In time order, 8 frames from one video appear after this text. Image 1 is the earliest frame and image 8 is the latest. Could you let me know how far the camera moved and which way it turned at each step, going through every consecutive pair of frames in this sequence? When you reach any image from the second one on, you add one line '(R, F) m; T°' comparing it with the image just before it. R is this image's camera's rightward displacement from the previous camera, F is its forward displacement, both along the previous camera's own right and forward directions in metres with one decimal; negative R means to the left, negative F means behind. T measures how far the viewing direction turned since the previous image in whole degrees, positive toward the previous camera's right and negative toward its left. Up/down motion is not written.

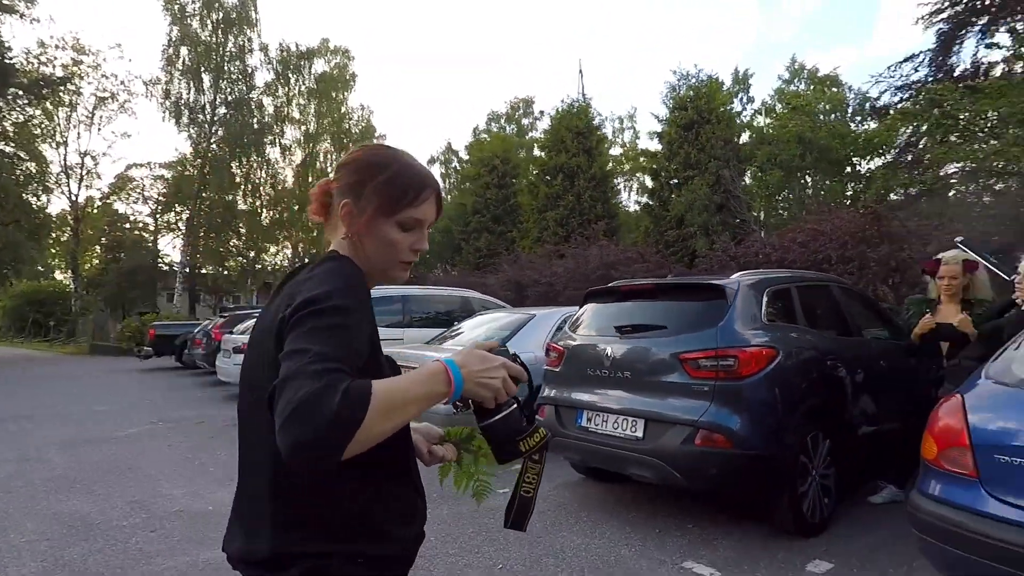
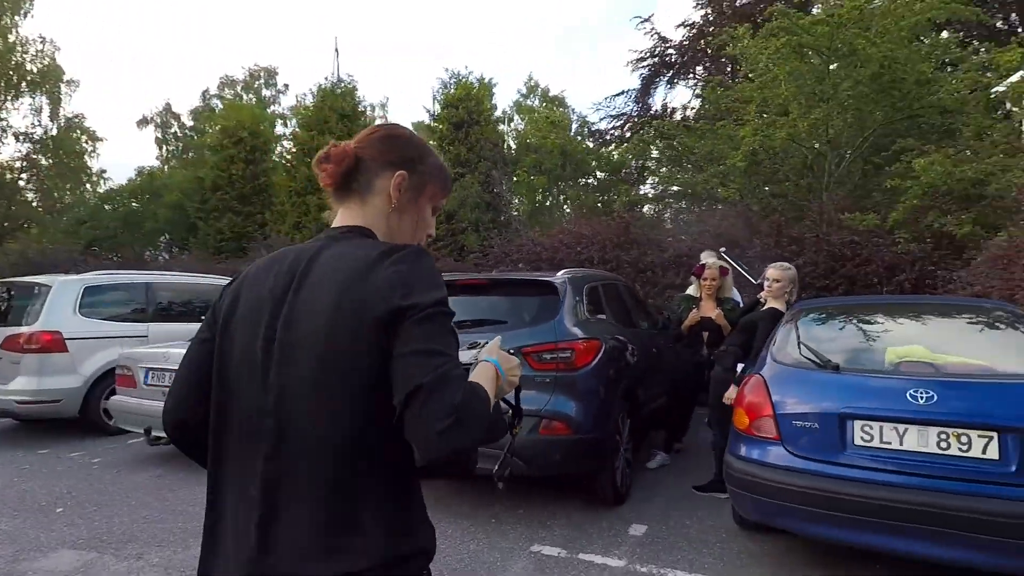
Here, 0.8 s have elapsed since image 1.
(-0.7, +0.3) m; +26°
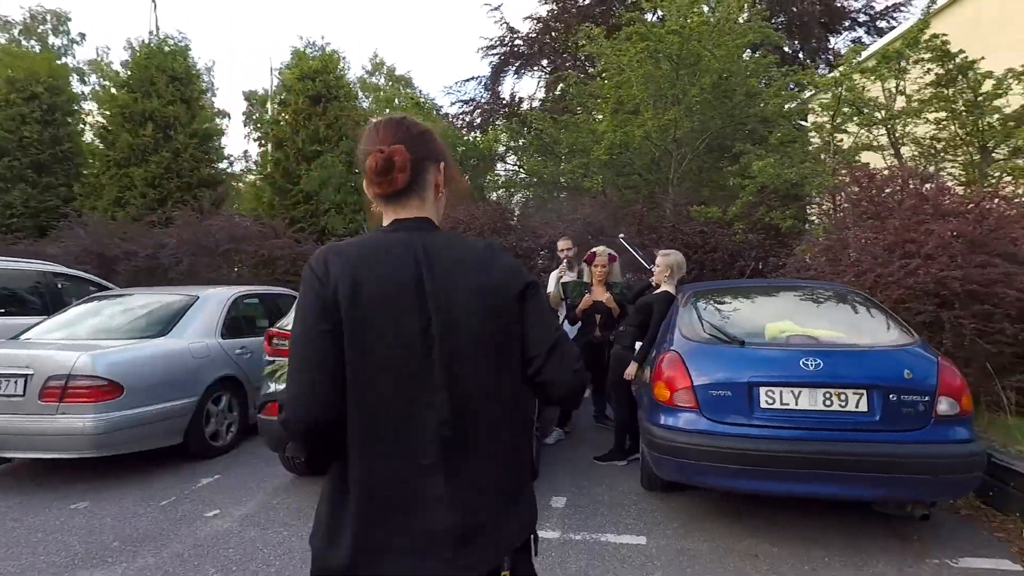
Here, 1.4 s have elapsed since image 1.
(-0.6, +0.1) m; +16°
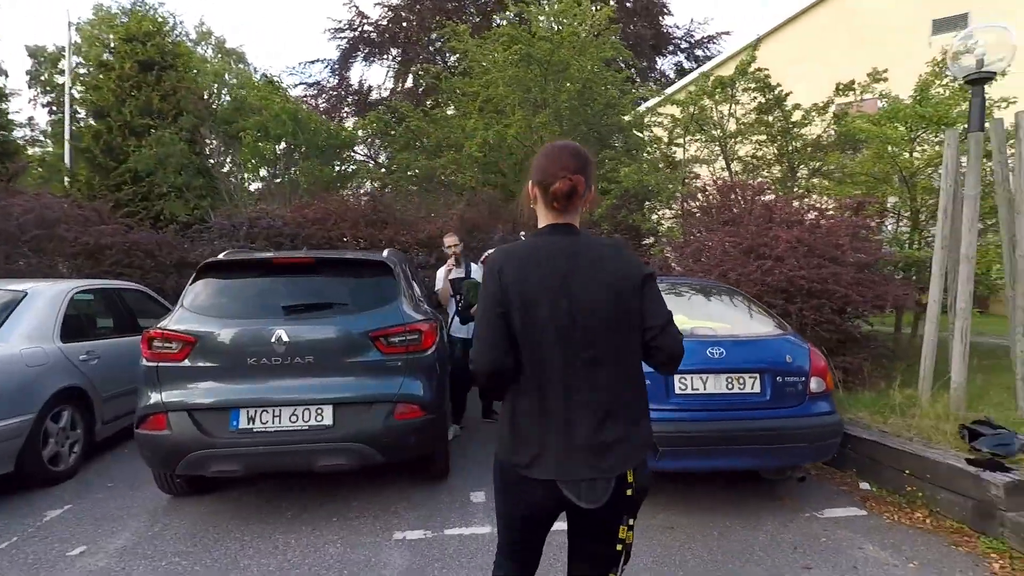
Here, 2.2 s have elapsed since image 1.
(-0.6, +0.1) m; +16°
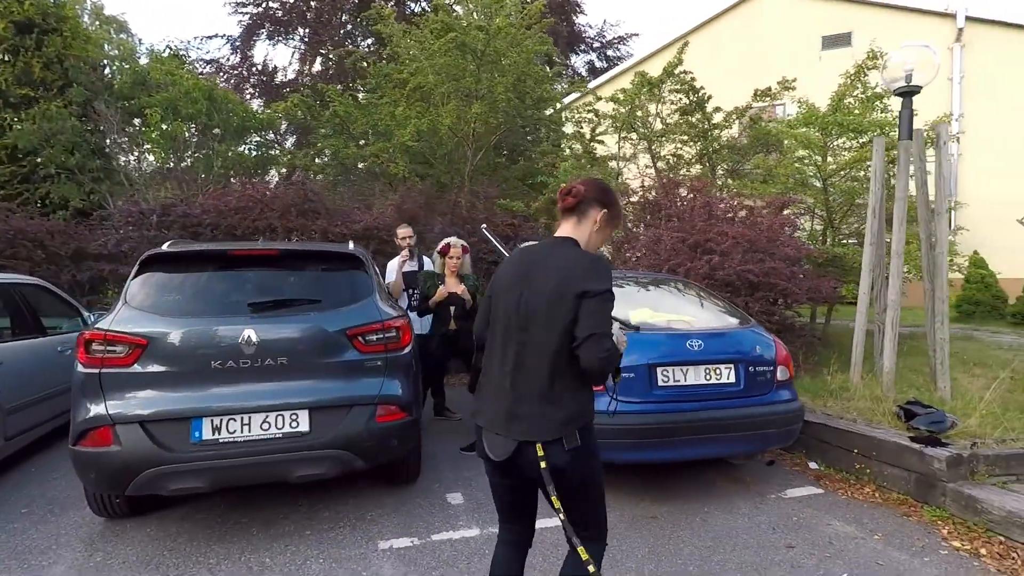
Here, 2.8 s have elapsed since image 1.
(-0.5, +0.1) m; +9°
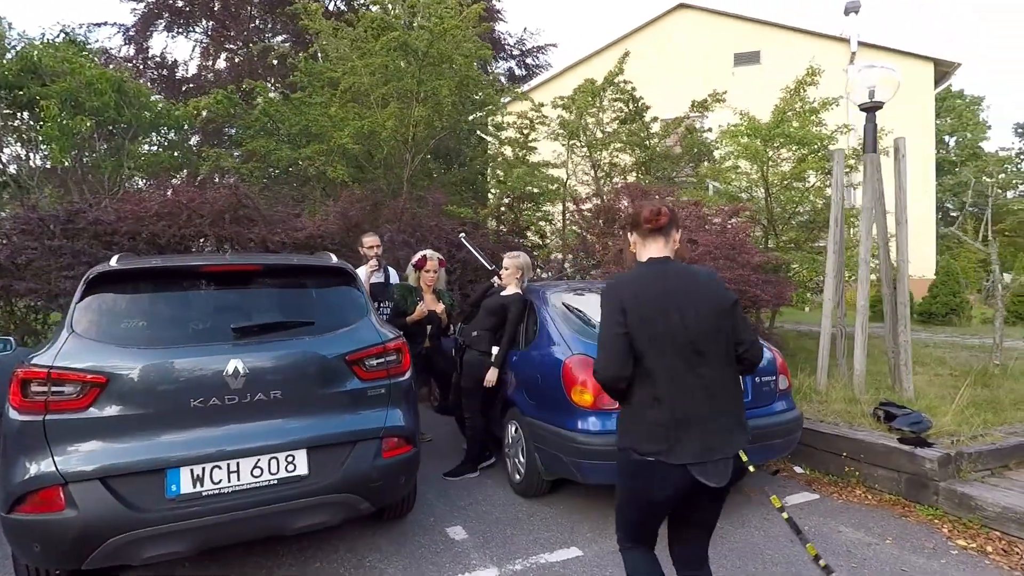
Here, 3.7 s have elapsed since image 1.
(-0.6, +0.3) m; +8°
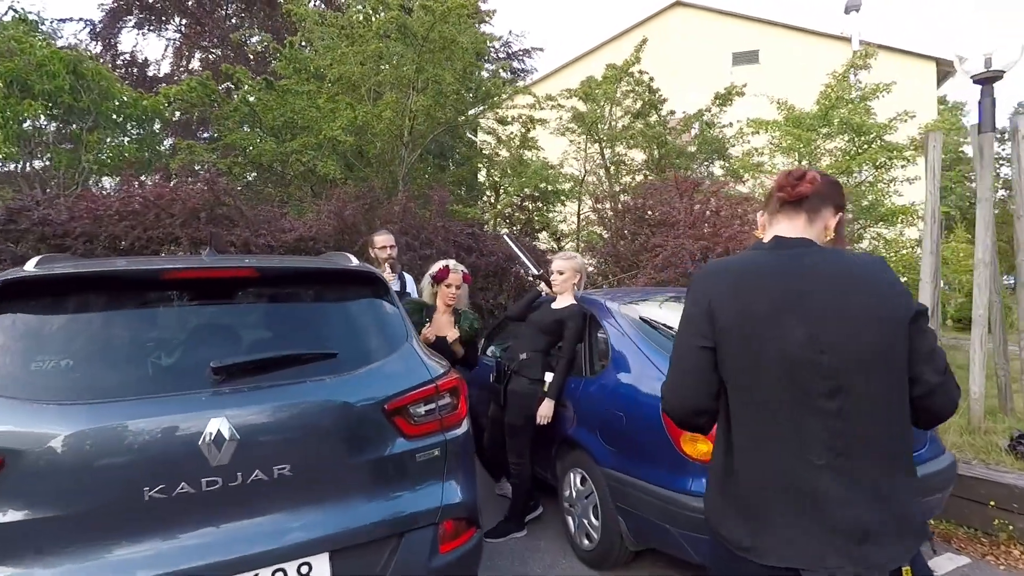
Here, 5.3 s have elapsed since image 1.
(-0.5, +1.0) m; +2°
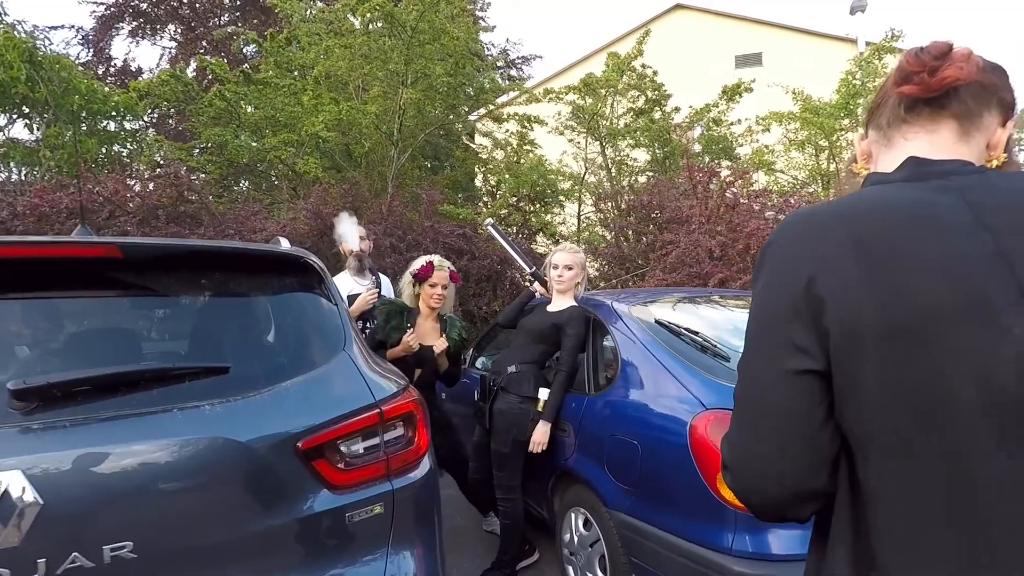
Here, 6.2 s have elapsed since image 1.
(+0.1, +0.7) m; 0°
